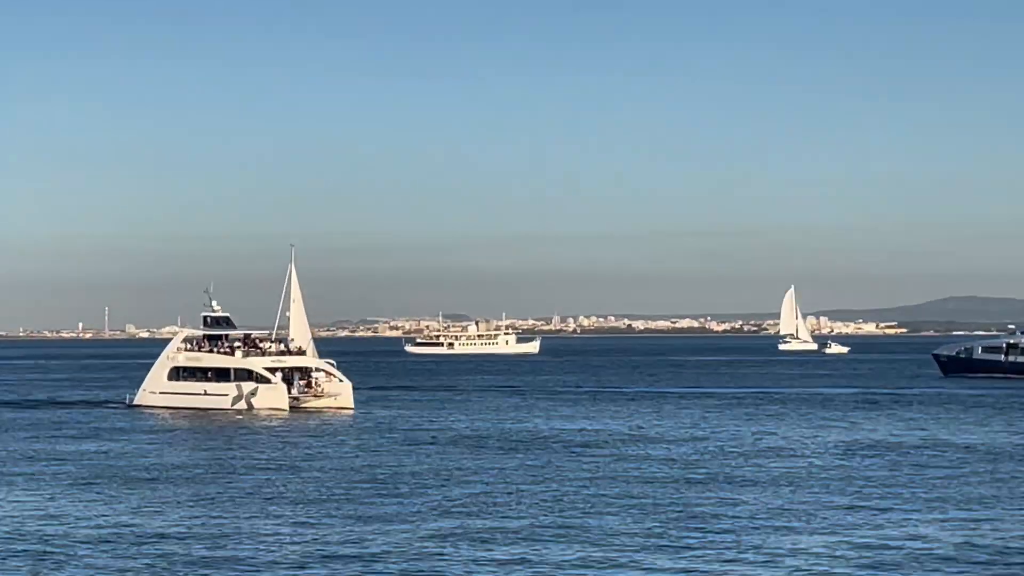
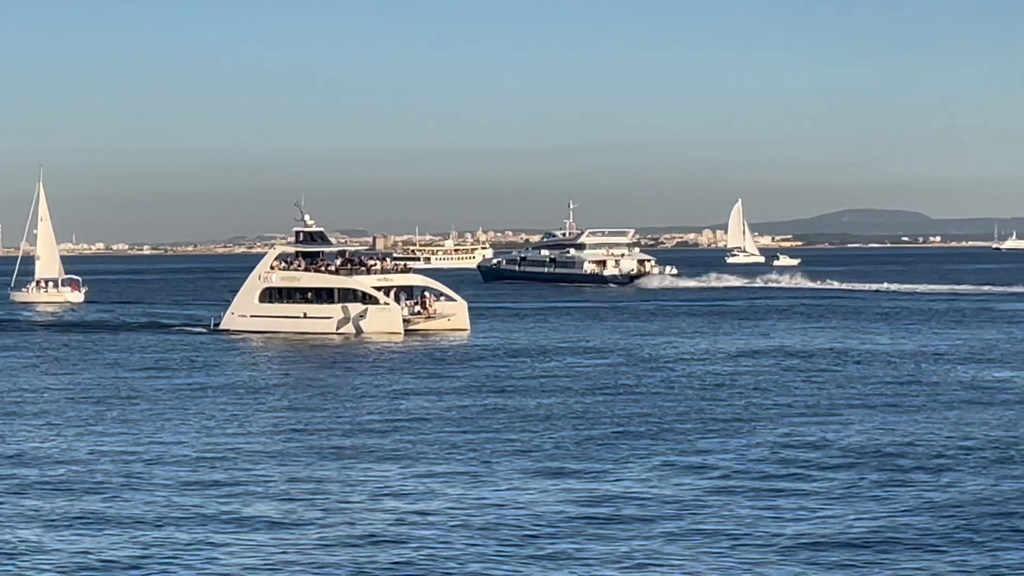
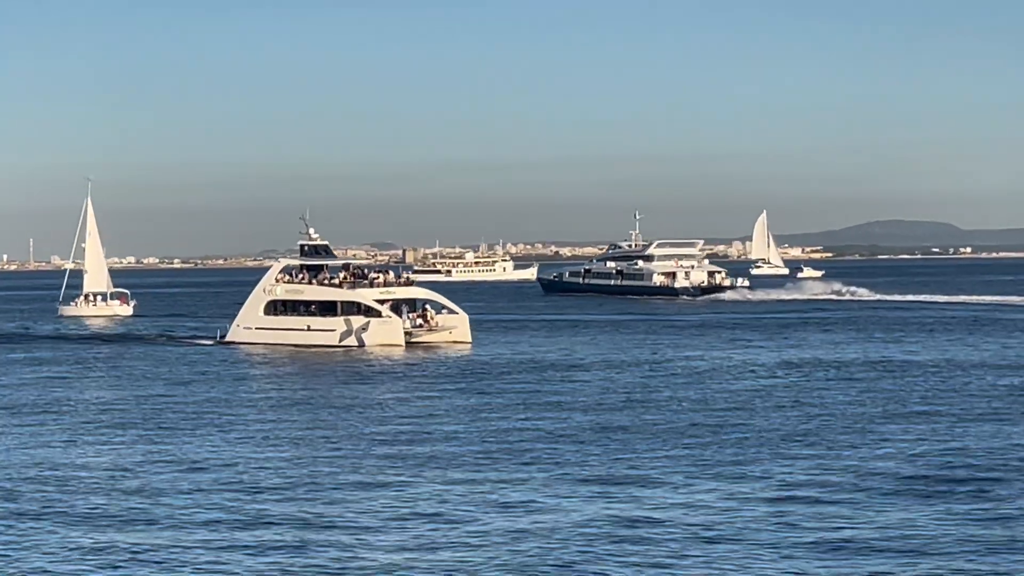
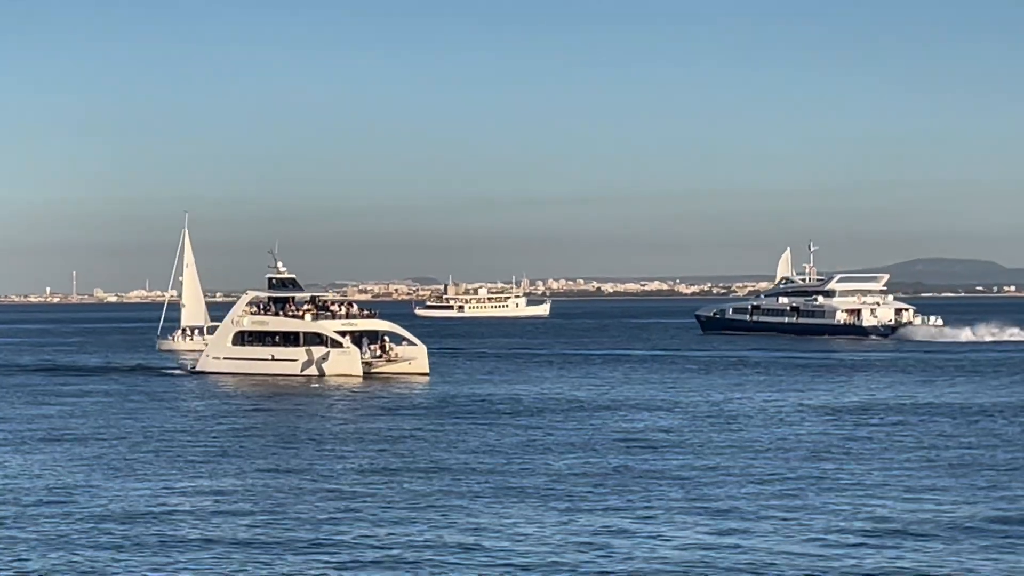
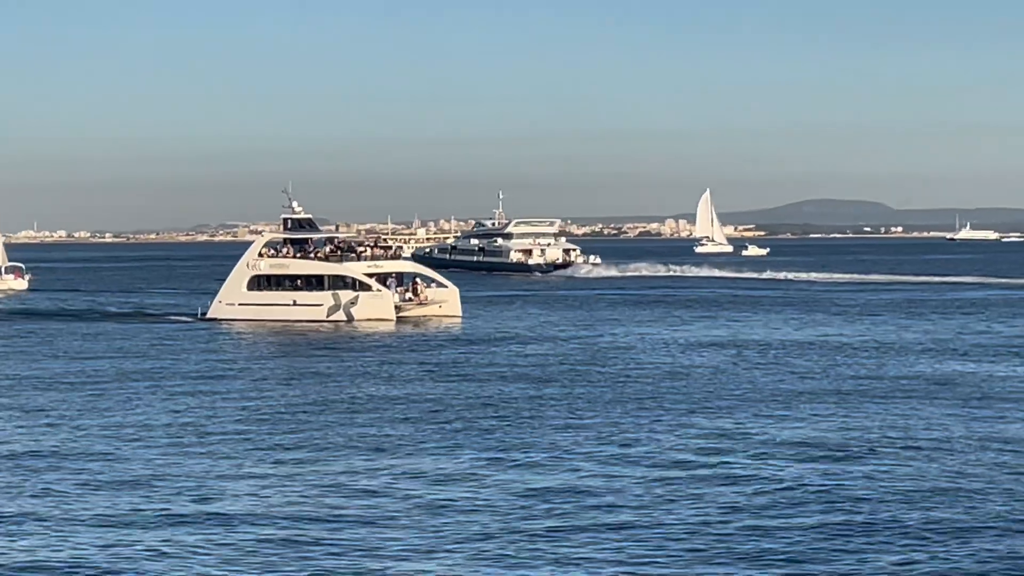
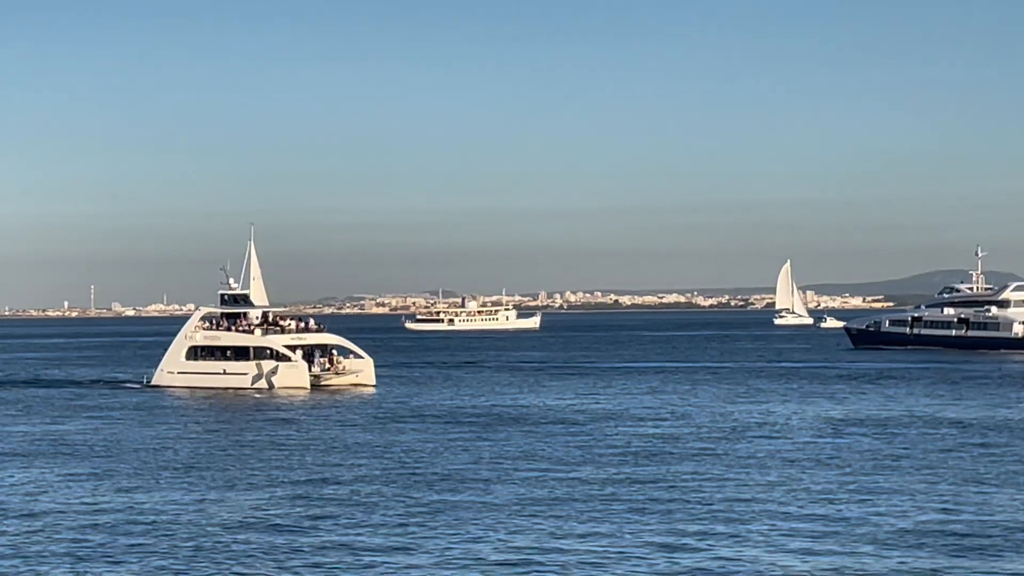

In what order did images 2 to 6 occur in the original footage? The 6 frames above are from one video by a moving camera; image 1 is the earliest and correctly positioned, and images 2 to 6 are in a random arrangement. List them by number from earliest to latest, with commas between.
6, 4, 3, 2, 5
